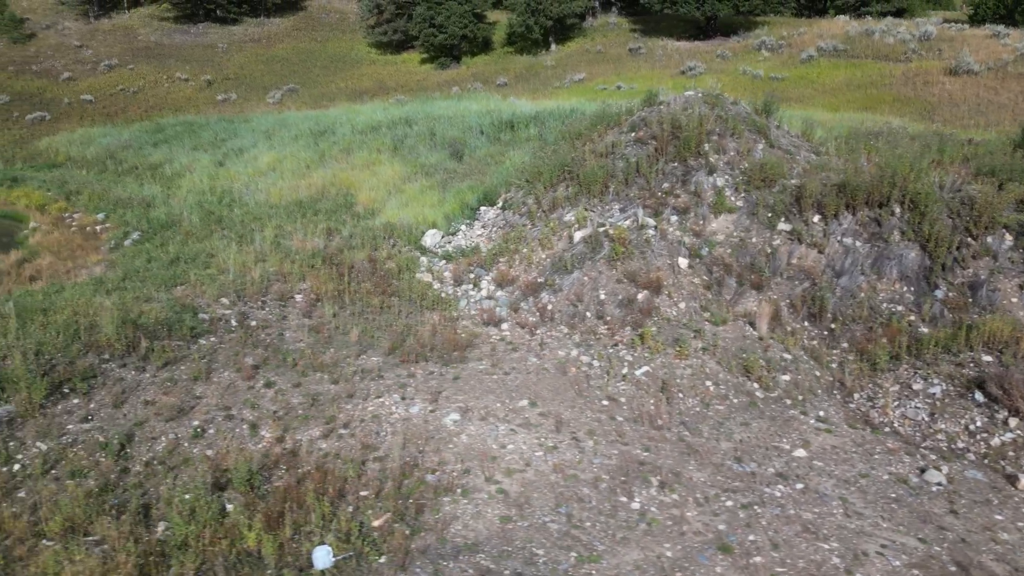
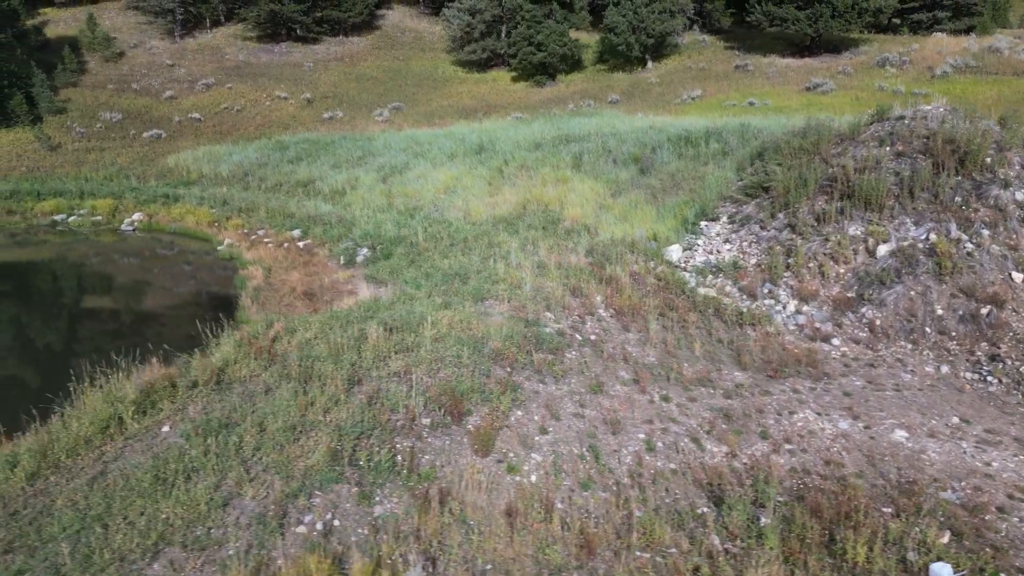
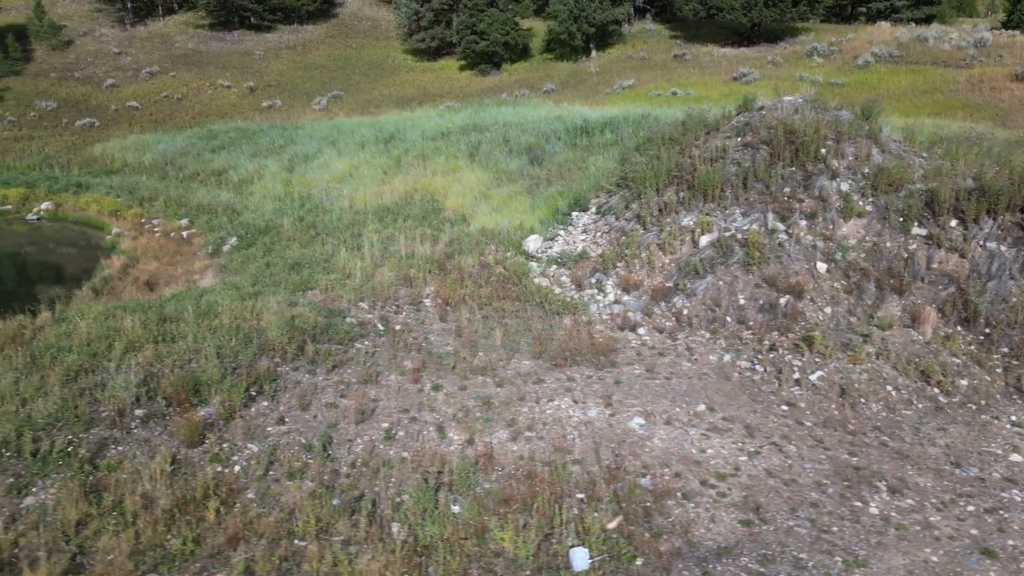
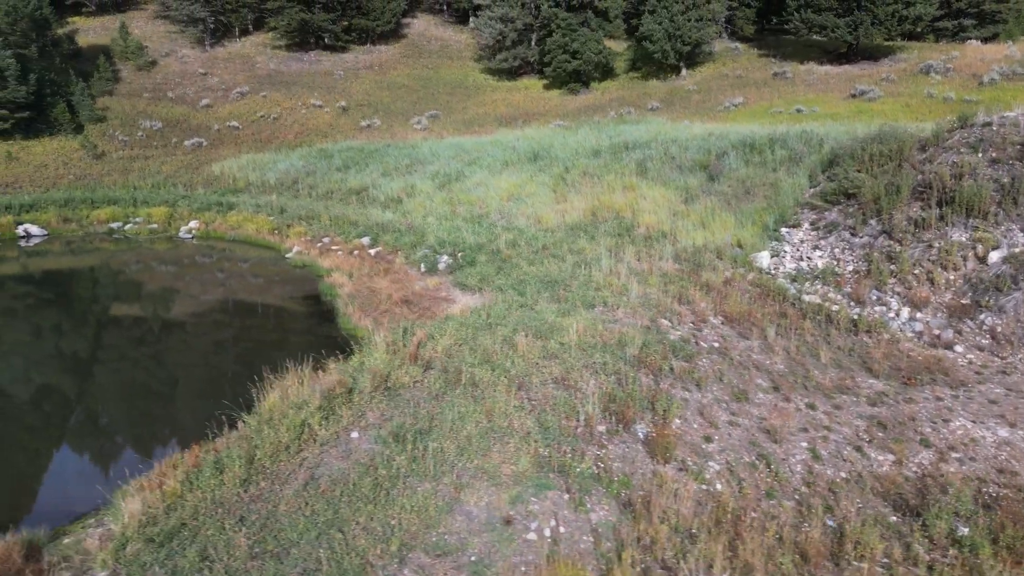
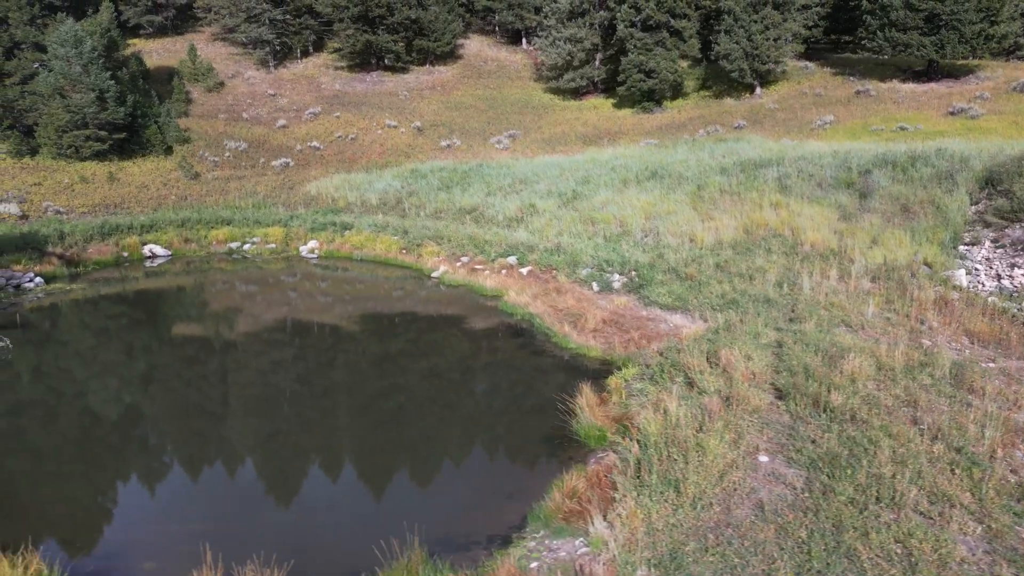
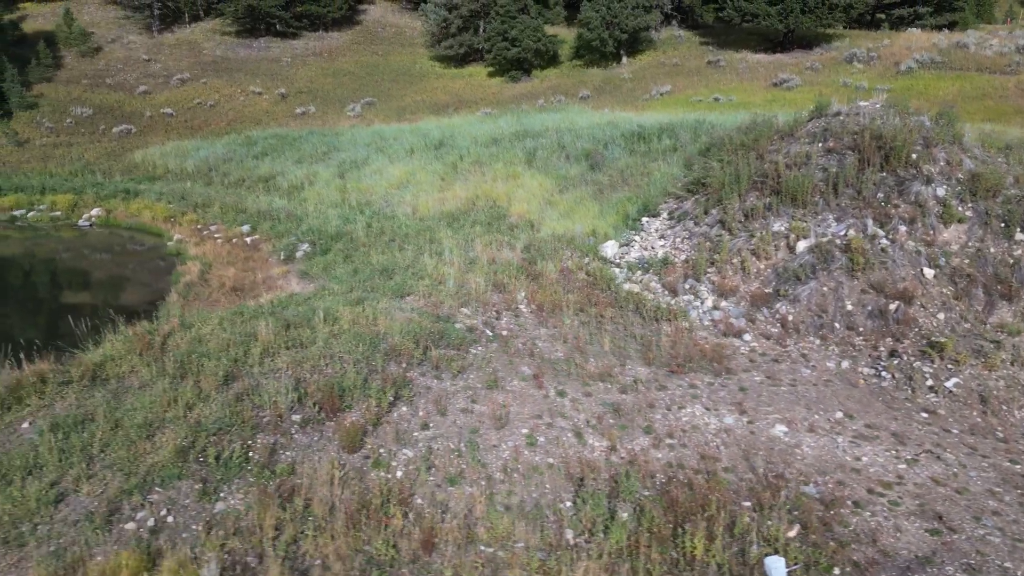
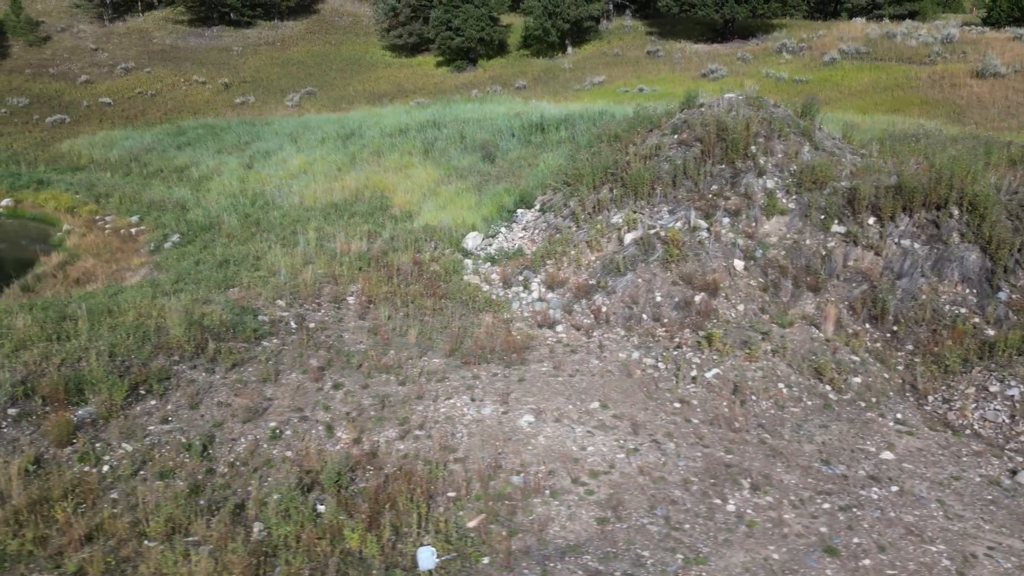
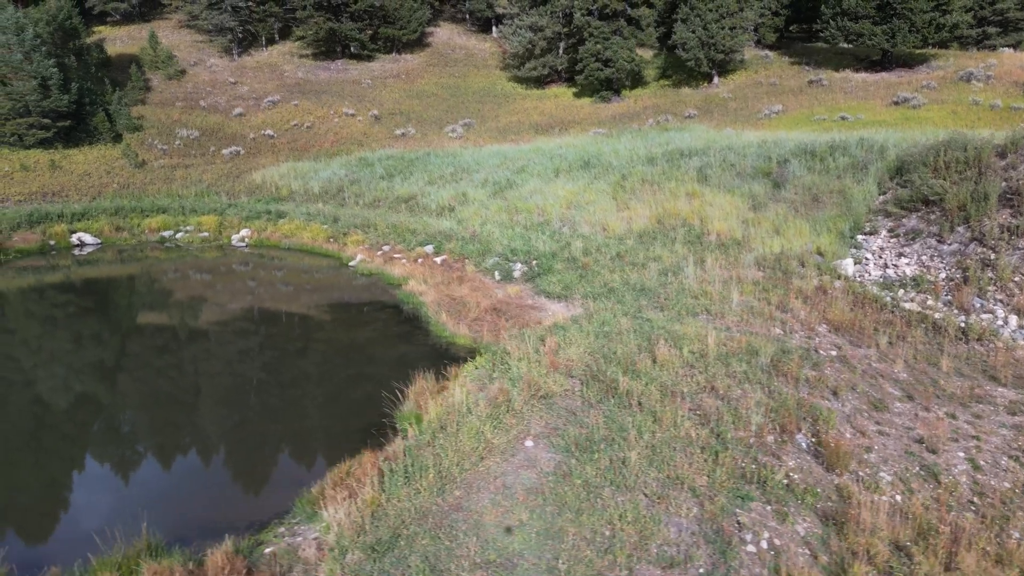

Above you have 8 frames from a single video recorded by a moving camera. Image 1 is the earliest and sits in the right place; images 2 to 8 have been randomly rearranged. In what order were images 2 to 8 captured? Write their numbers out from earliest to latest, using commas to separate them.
7, 3, 6, 2, 4, 8, 5
